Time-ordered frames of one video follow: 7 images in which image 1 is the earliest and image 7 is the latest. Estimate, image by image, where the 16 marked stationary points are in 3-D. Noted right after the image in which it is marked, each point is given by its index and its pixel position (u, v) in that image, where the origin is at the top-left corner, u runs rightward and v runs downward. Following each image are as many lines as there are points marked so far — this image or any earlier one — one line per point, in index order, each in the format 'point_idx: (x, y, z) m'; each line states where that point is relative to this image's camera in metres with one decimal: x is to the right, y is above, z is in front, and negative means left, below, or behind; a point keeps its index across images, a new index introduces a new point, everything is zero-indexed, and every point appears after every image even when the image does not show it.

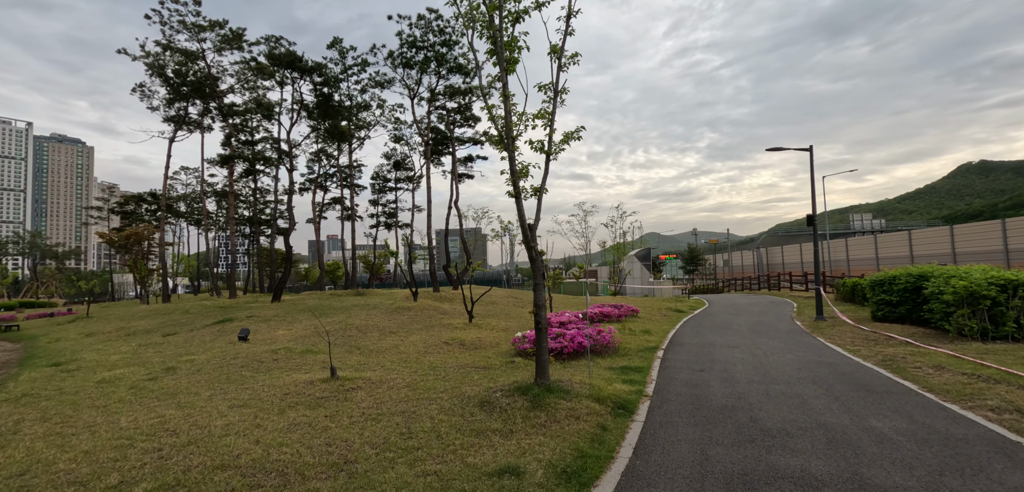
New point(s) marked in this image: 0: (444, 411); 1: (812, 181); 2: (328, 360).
0: (-0.9, -2.2, +6.1) m
1: (+10.5, +2.3, +16.0) m
2: (-4.1, -2.6, +10.0) m
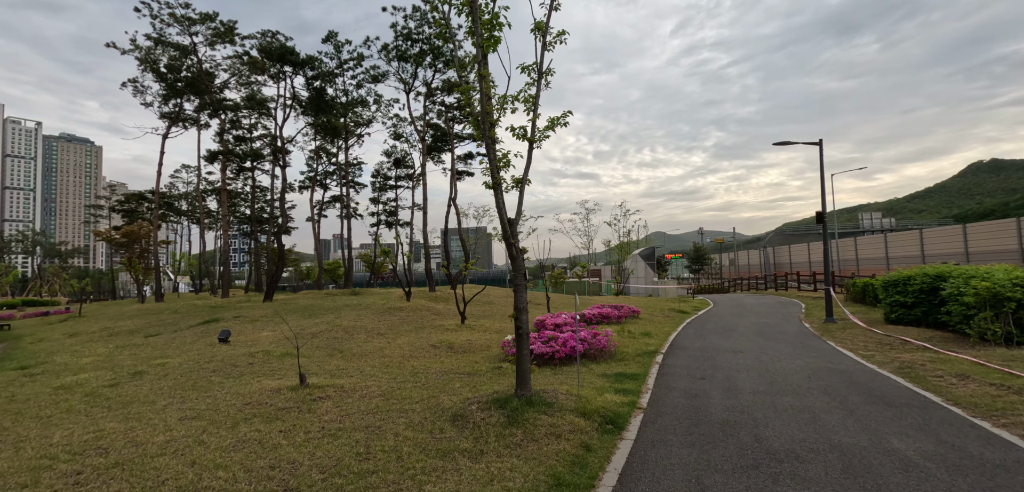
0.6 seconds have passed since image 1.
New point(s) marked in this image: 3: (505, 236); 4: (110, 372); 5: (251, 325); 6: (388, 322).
0: (-1.2, -2.2, +5.5) m
1: (+10.3, +2.3, +15.2) m
2: (-4.3, -2.5, +9.5) m
3: (-0.1, +0.1, +6.0) m
4: (-8.3, -2.6, +9.4) m
5: (-8.5, -2.6, +14.8) m
6: (-4.1, -2.5, +15.0) m
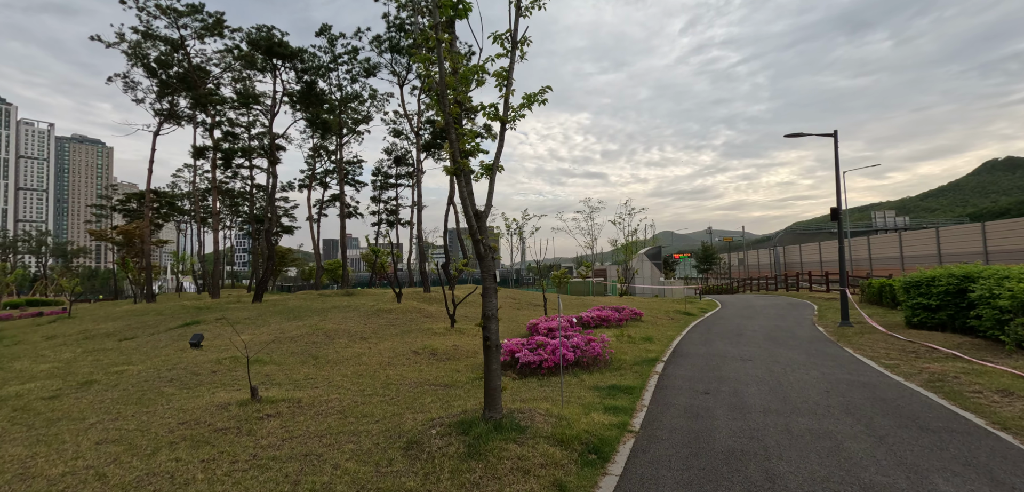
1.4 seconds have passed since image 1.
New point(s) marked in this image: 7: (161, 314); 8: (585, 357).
0: (-1.6, -2.1, +4.7) m
1: (+10.1, +2.4, +14.2) m
2: (-4.6, -2.5, +8.7) m
3: (-0.5, +0.2, +5.1) m
4: (-8.6, -2.6, +8.6) m
5: (-8.7, -2.5, +14.1) m
6: (-4.3, -2.5, +14.3) m
7: (-14.0, -2.7, +18.1) m
8: (+1.4, -2.2, +9.0) m
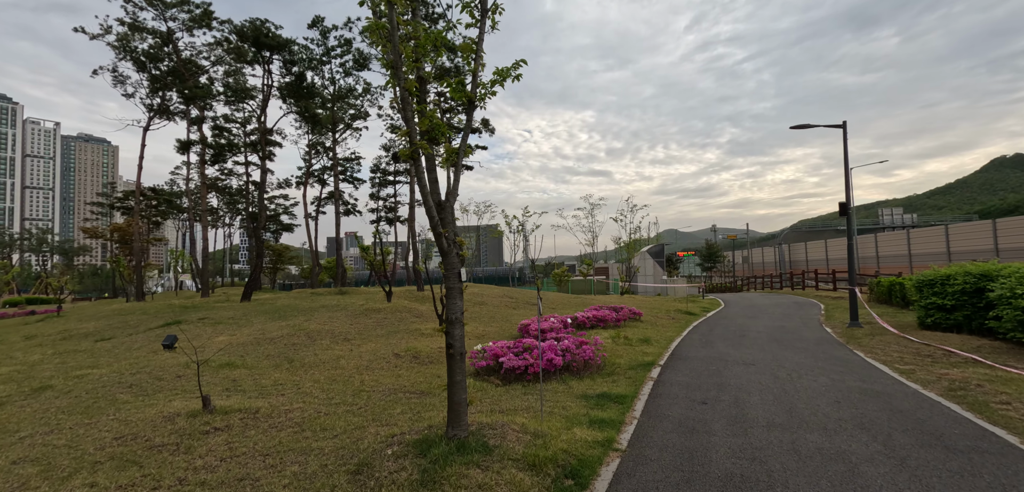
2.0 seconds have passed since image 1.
0: (-1.9, -2.1, +4.1) m
1: (+9.8, +2.5, +13.5) m
2: (-4.9, -2.4, +8.1) m
3: (-0.8, +0.2, +4.5) m
4: (-8.9, -2.5, +8.1) m
5: (-8.9, -2.4, +13.6) m
6: (-4.6, -2.4, +13.7) m
7: (-14.2, -2.6, +17.7) m
8: (+1.1, -2.1, +8.4) m
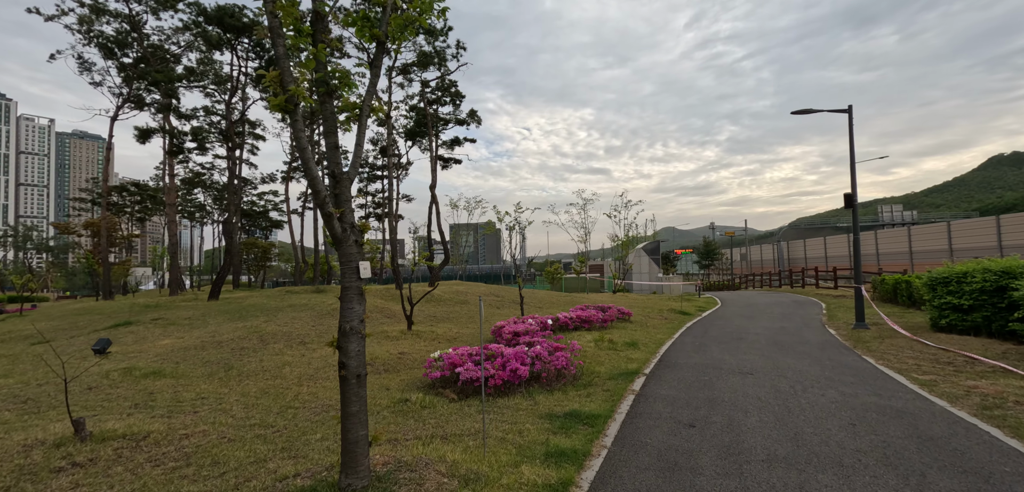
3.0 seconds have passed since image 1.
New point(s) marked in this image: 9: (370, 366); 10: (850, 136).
0: (-2.5, -2.0, +2.9) m
1: (+9.2, +2.6, +12.4) m
2: (-5.5, -2.3, +7.0) m
3: (-1.4, +0.3, +3.4) m
4: (-9.5, -2.4, +7.0) m
5: (-9.6, -2.3, +12.4) m
6: (-5.2, -2.2, +12.6) m
7: (-14.8, -2.4, +16.5) m
8: (+0.5, -2.0, +7.3) m
9: (-2.7, -2.3, +8.7) m
10: (+9.2, +3.0, +12.4) m
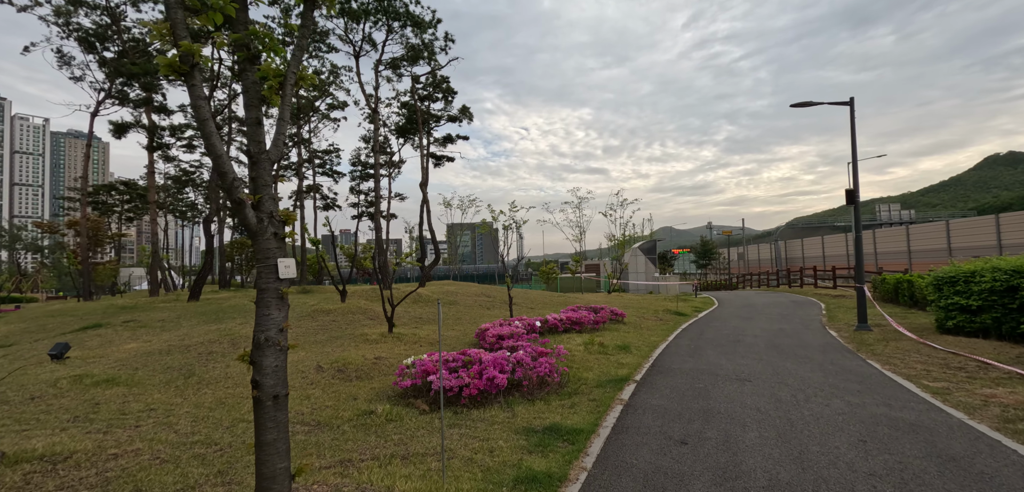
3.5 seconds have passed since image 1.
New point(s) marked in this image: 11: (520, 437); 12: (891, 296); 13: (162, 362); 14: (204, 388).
0: (-2.8, -1.9, +2.4) m
1: (+8.9, +2.7, +11.8) m
2: (-5.8, -2.3, +6.4) m
3: (-1.7, +0.4, +2.8) m
4: (-9.8, -2.3, +6.3) m
5: (-9.9, -2.3, +11.8) m
6: (-5.5, -2.2, +12.0) m
7: (-15.2, -2.4, +15.9) m
8: (+0.2, -2.0, +6.7) m
9: (-3.0, -2.2, +8.1) m
10: (+8.9, +3.1, +11.9) m
11: (+0.1, -2.1, +5.1) m
12: (+14.0, -1.8, +16.9) m
13: (-7.0, -2.3, +9.1) m
14: (-5.0, -2.3, +7.4) m
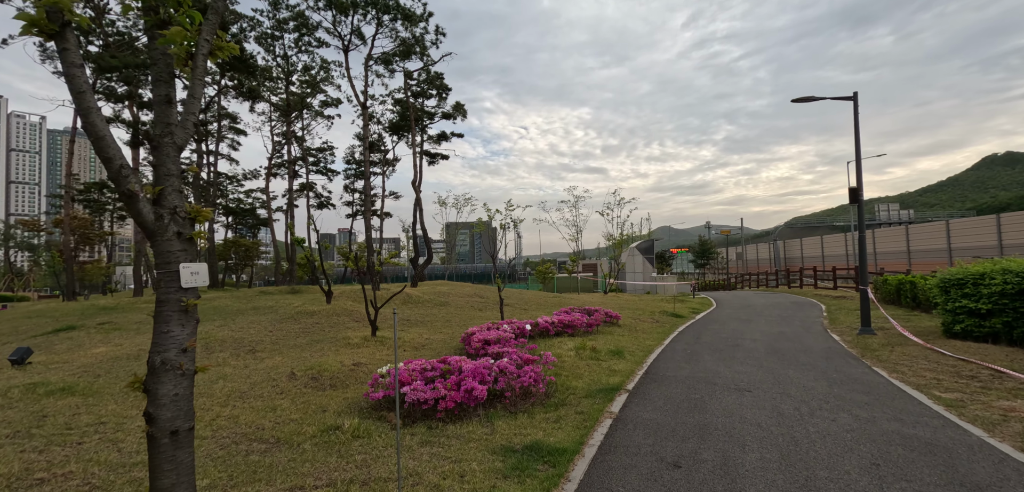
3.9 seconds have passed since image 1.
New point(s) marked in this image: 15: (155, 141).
0: (-3.1, -2.0, +1.9) m
1: (+8.6, +2.7, +11.4) m
2: (-6.1, -2.3, +5.9) m
3: (-1.9, +0.3, +2.3) m
4: (-10.0, -2.3, +5.8) m
5: (-10.2, -2.2, +11.3) m
6: (-5.8, -2.2, +11.5) m
7: (-15.4, -2.3, +15.4) m
8: (-0.1, -2.0, +6.3) m
9: (-3.3, -2.2, +7.6) m
10: (+8.6, +3.1, +11.4) m
11: (-0.2, -2.1, +4.6) m
12: (+13.7, -1.9, +16.4) m
13: (-7.3, -2.3, +8.6) m
14: (-5.3, -2.3, +6.9) m
15: (-1.9, +0.6, +2.4) m
